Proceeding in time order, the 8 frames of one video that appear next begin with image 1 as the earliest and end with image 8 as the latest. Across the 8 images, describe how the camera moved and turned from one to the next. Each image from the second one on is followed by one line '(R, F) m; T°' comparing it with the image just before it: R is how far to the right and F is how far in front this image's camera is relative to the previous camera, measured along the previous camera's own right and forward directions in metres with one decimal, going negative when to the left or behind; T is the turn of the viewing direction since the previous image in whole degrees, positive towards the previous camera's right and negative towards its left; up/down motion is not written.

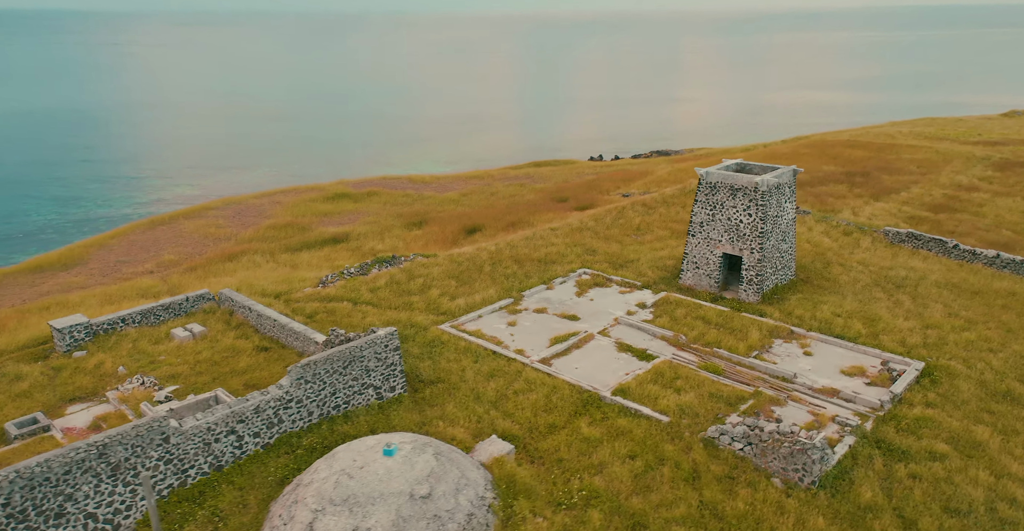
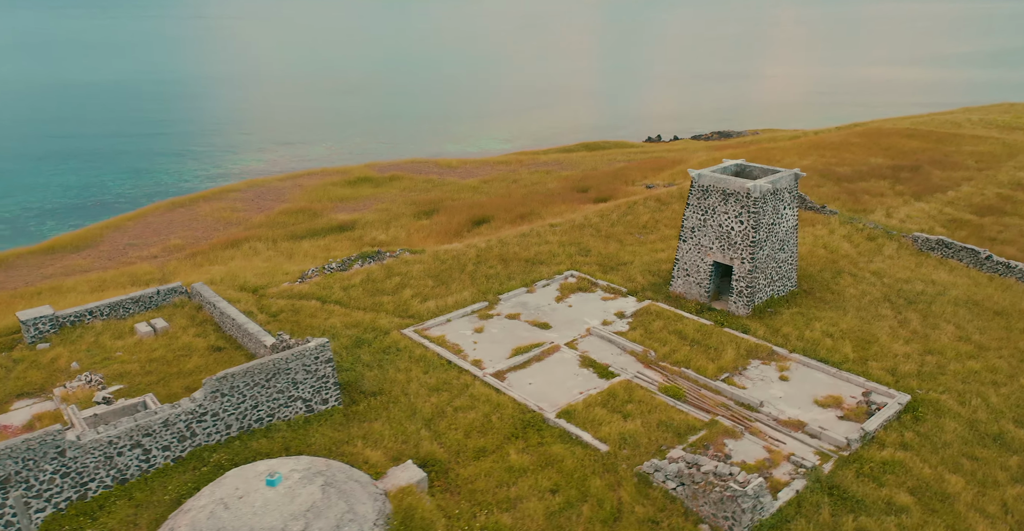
(+2.5, +0.9) m; -5°
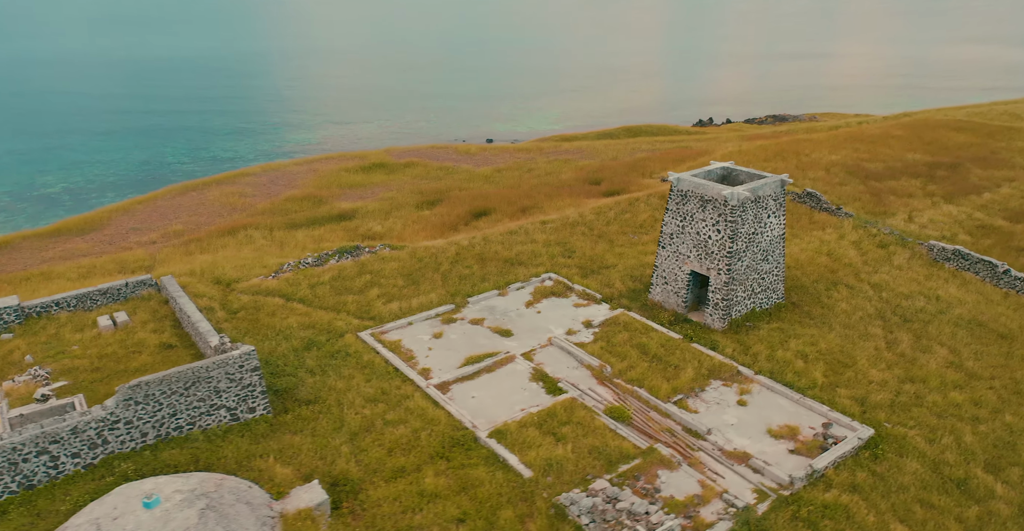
(+2.4, +0.8) m; -4°
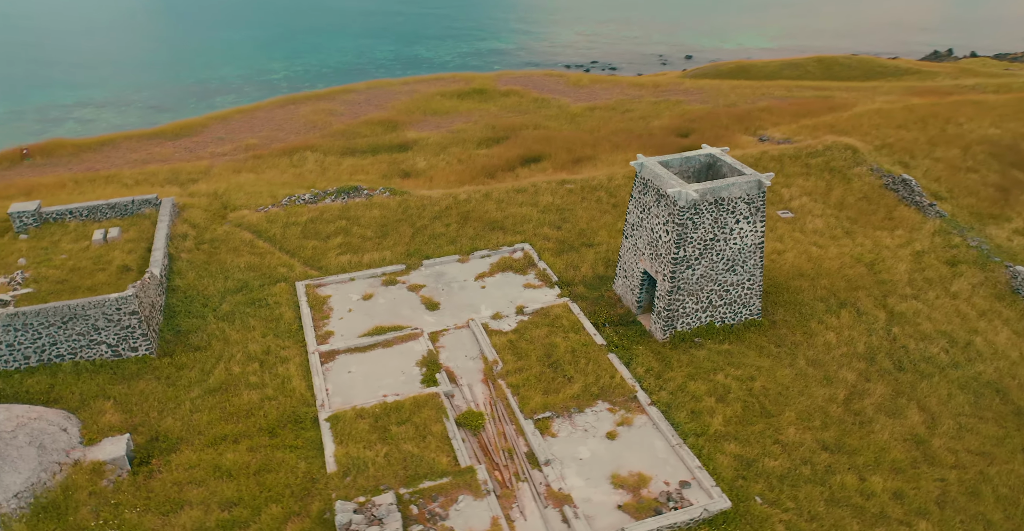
(+6.2, +2.1) m; -15°
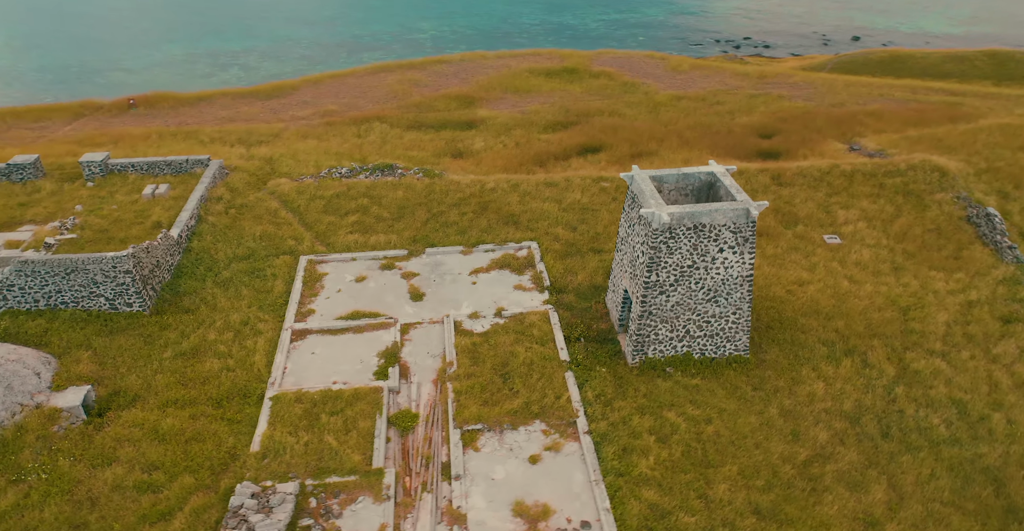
(+3.5, +0.7) m; -10°
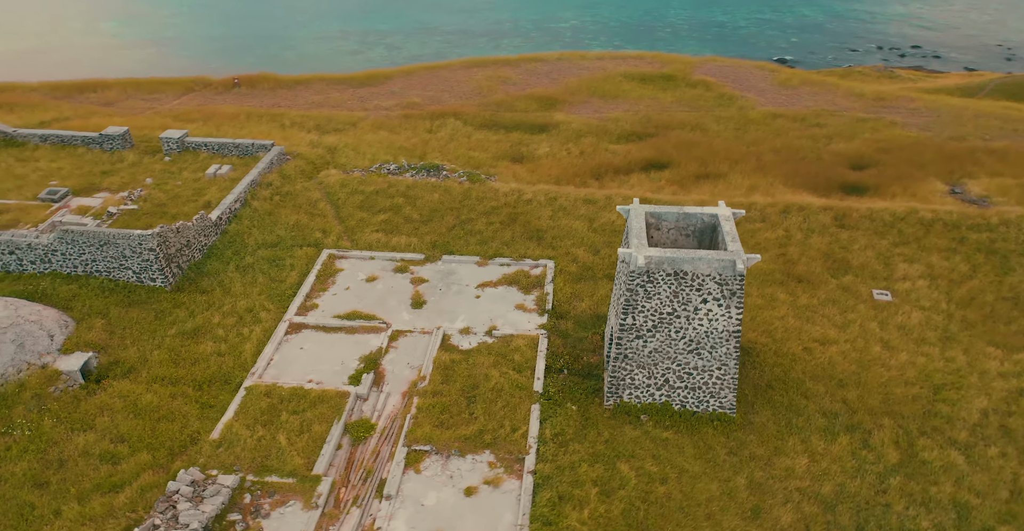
(+3.0, +0.6) m; -10°
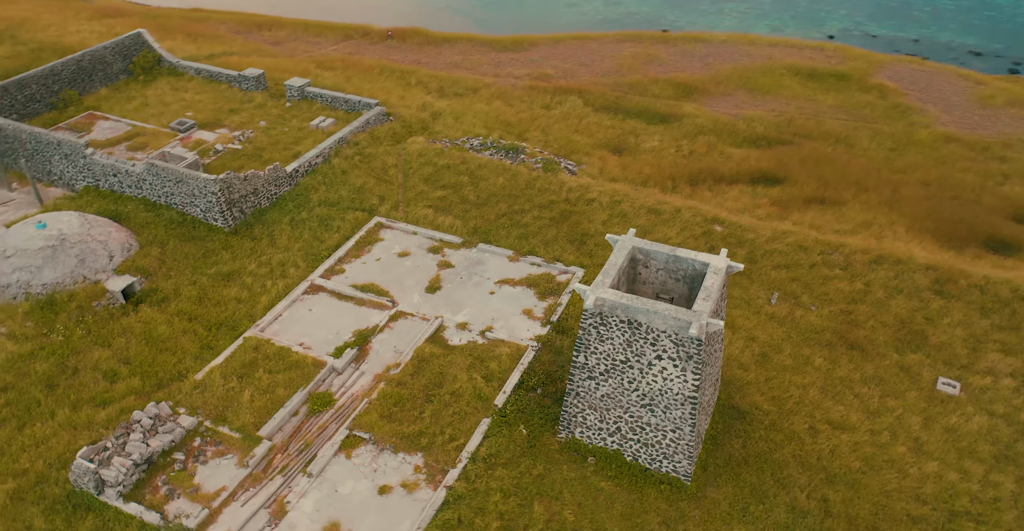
(+4.1, +1.0) m; -15°
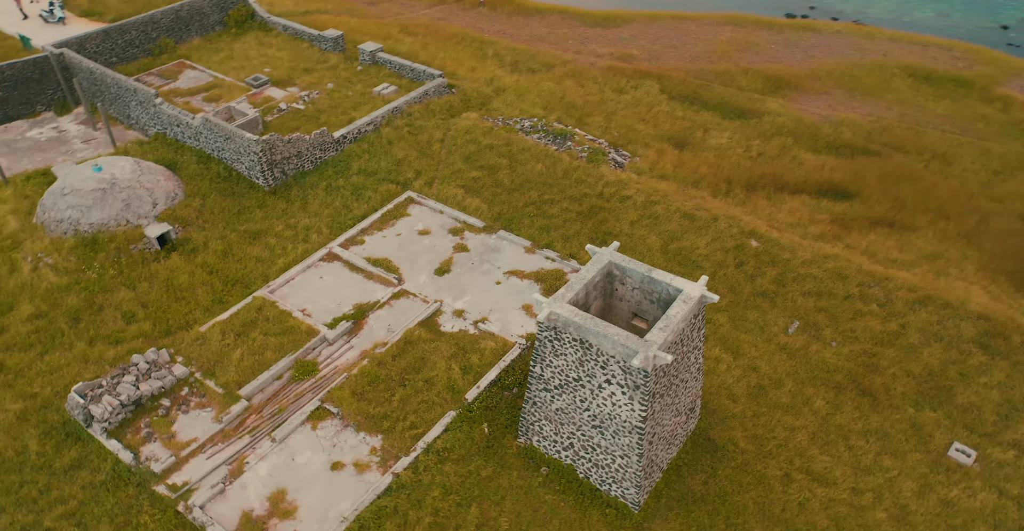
(+2.6, +0.4) m; -9°
